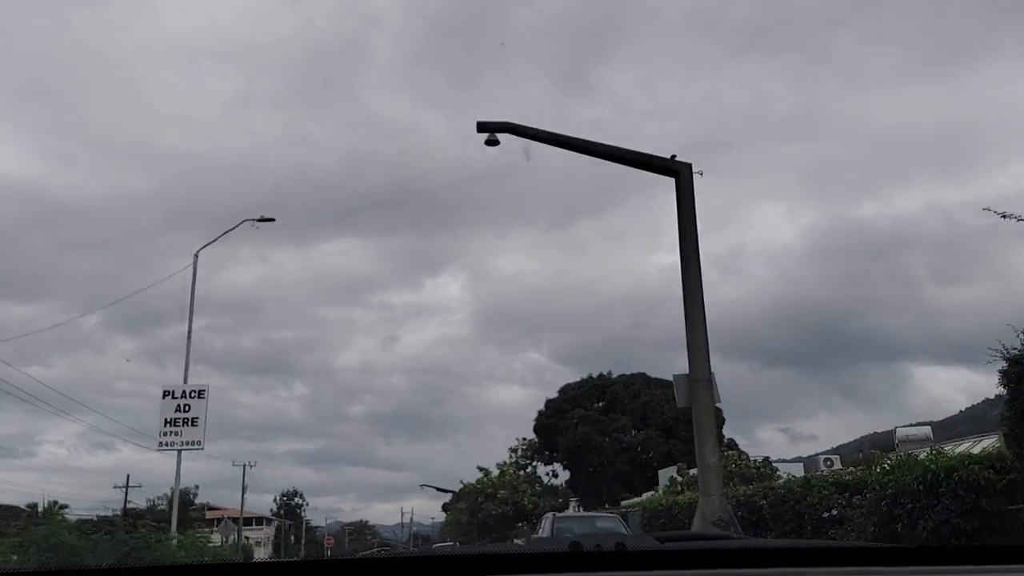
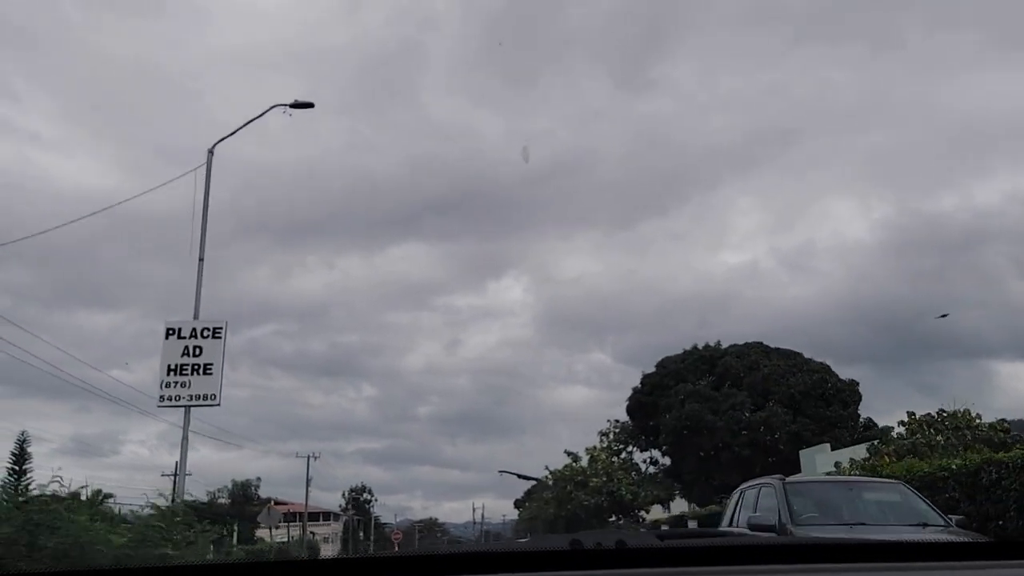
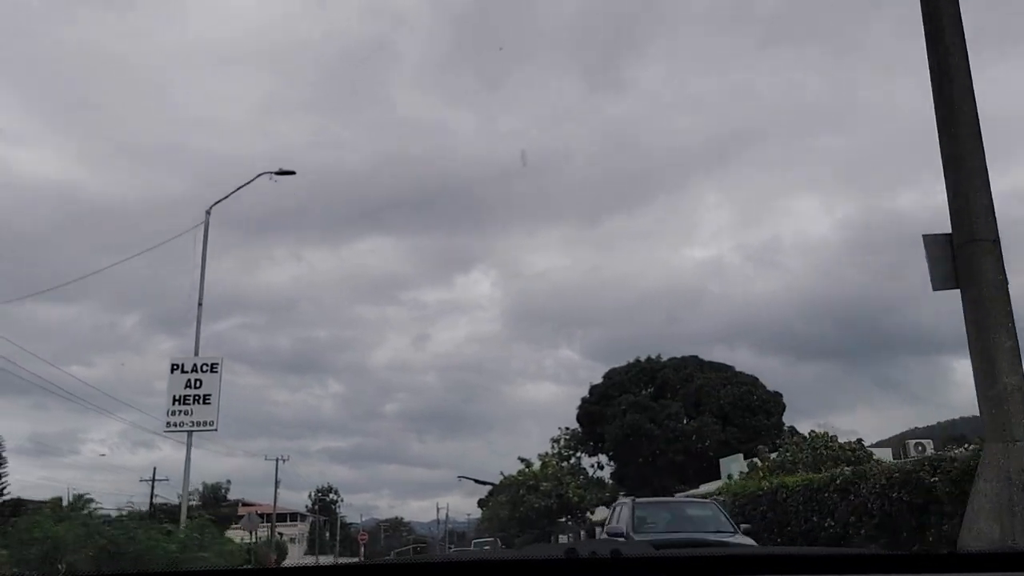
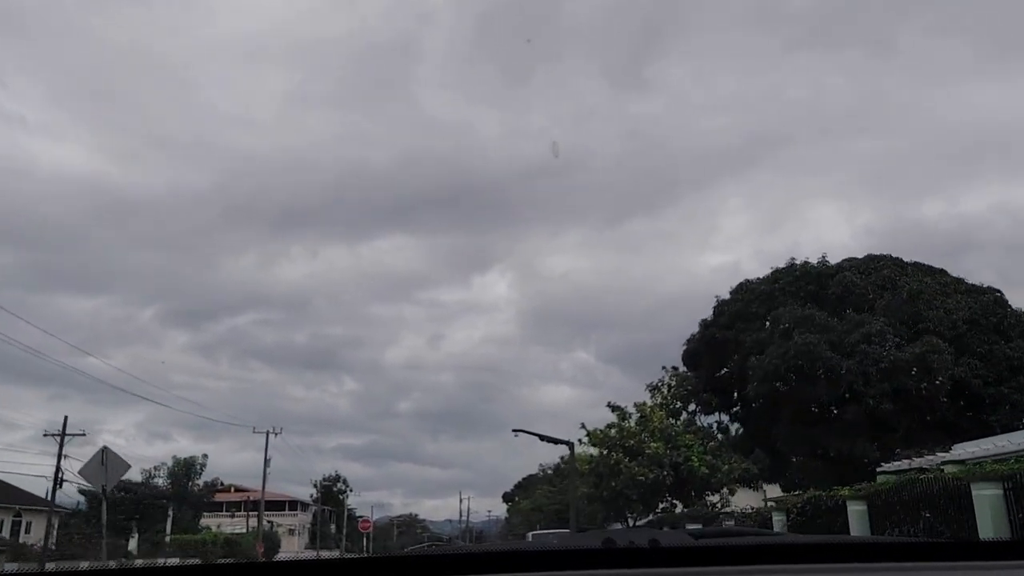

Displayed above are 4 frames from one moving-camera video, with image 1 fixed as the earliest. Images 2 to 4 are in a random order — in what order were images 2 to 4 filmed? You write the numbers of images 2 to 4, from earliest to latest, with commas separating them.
3, 2, 4
